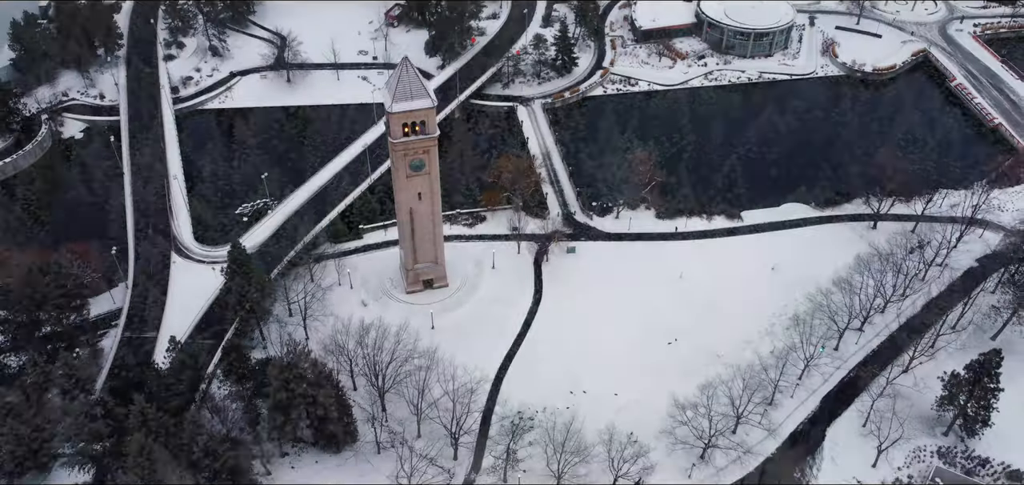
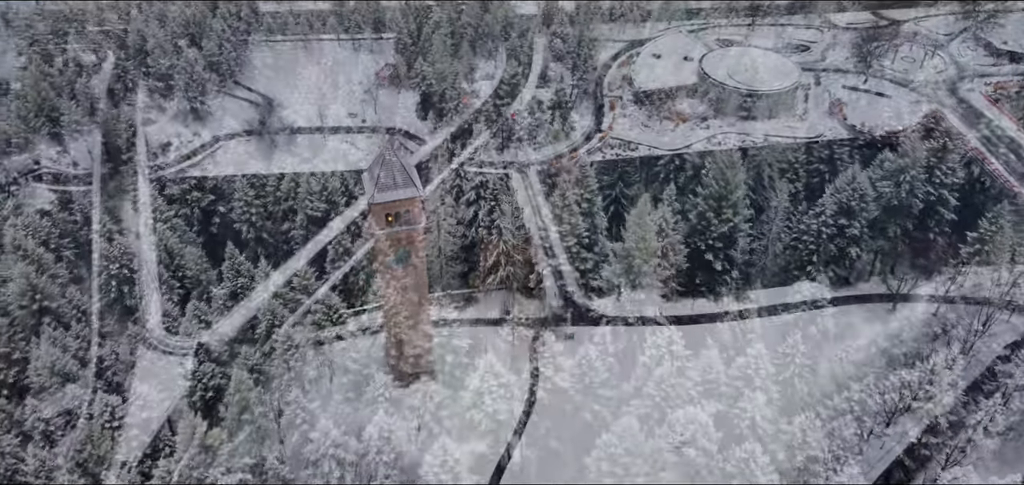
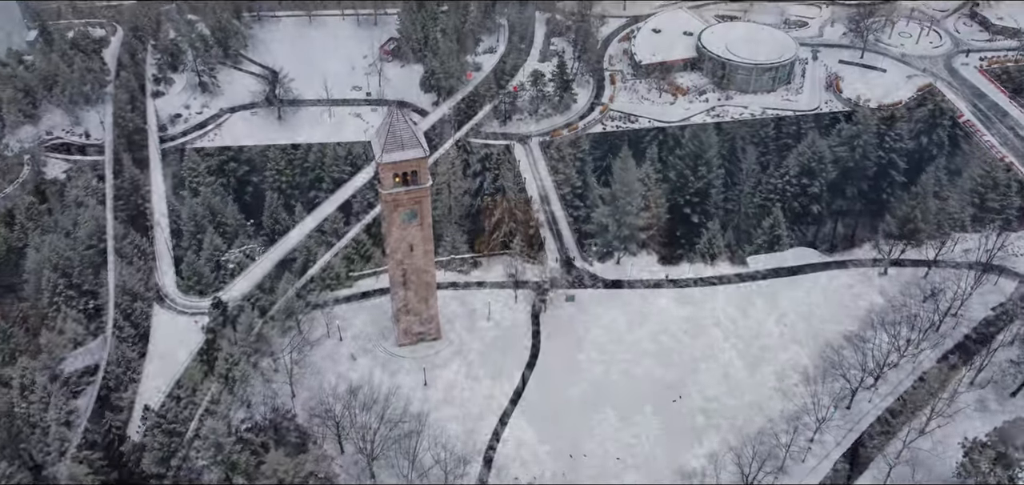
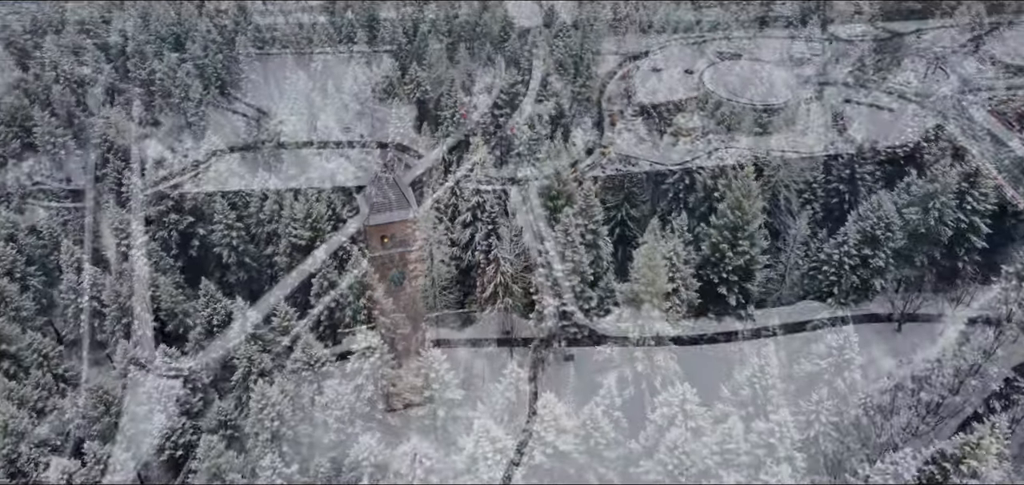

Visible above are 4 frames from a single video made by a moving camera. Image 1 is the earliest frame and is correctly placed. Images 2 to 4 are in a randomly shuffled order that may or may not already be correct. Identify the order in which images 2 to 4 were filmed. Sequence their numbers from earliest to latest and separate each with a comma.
3, 2, 4
